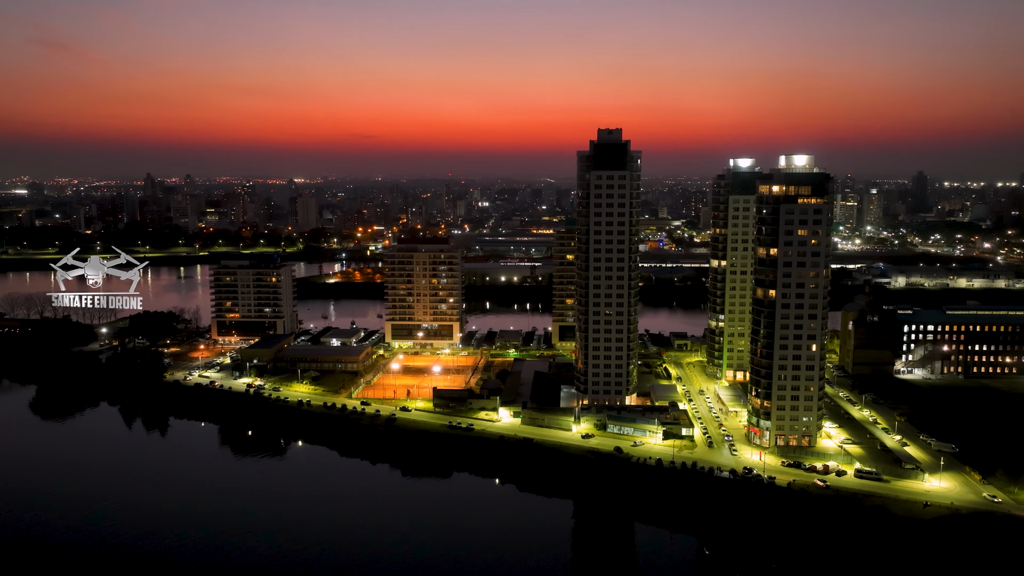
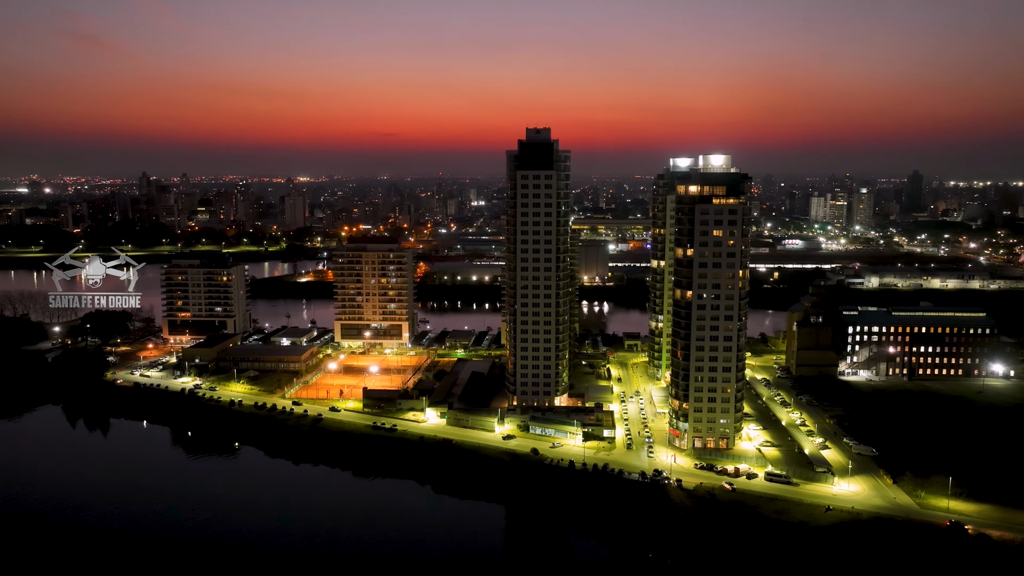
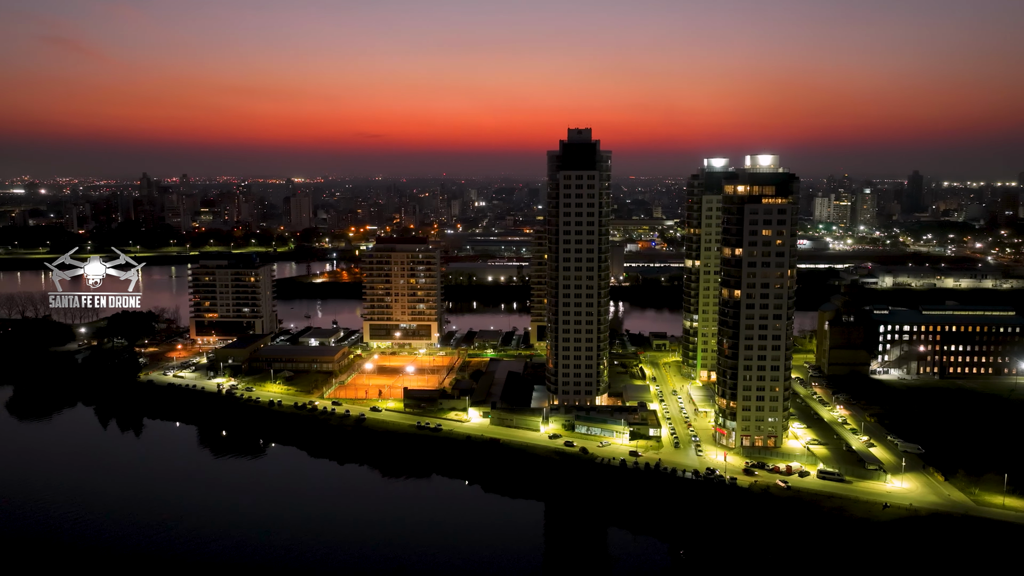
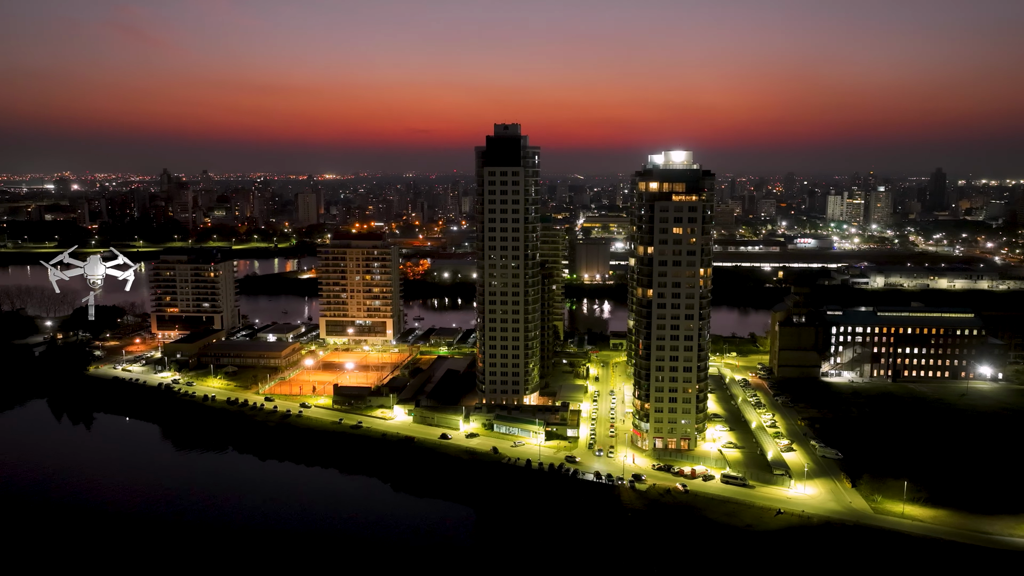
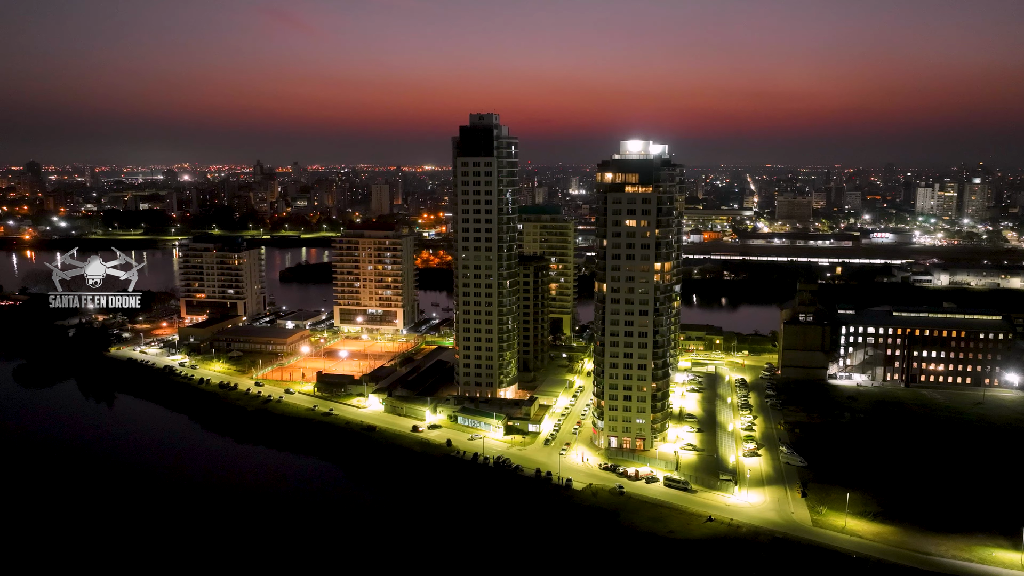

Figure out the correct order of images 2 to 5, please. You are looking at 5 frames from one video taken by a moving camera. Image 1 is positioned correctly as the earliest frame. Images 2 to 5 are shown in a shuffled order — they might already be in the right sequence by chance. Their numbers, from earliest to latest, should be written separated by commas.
3, 2, 4, 5
